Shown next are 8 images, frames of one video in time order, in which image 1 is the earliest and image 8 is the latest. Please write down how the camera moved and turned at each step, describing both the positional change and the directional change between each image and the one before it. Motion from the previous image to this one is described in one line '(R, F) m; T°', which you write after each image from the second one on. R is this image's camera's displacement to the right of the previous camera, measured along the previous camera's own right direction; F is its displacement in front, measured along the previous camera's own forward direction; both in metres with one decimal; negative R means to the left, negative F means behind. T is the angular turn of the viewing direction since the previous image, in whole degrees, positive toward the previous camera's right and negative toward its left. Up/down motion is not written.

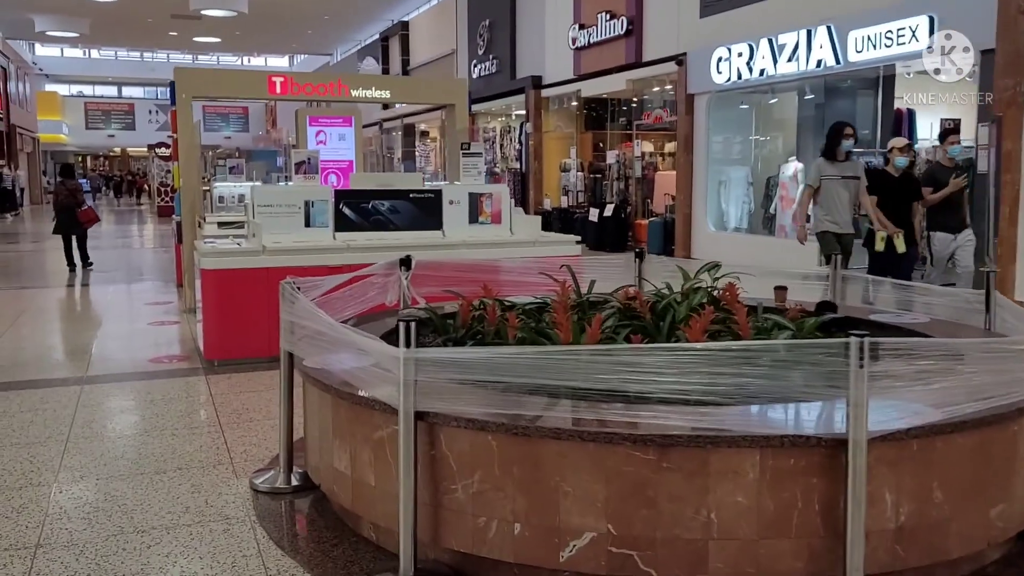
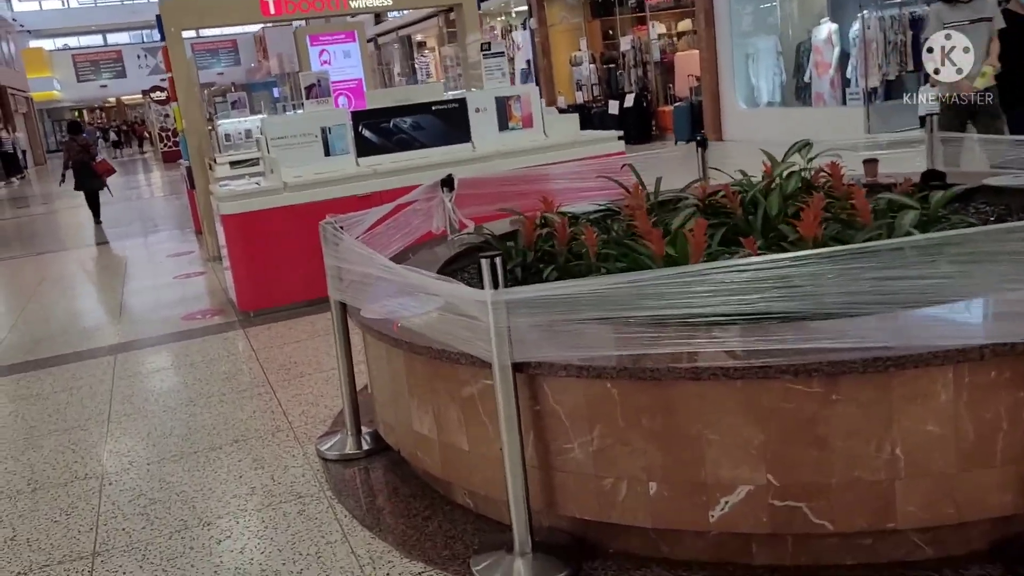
(-0.2, +0.5) m; -2°
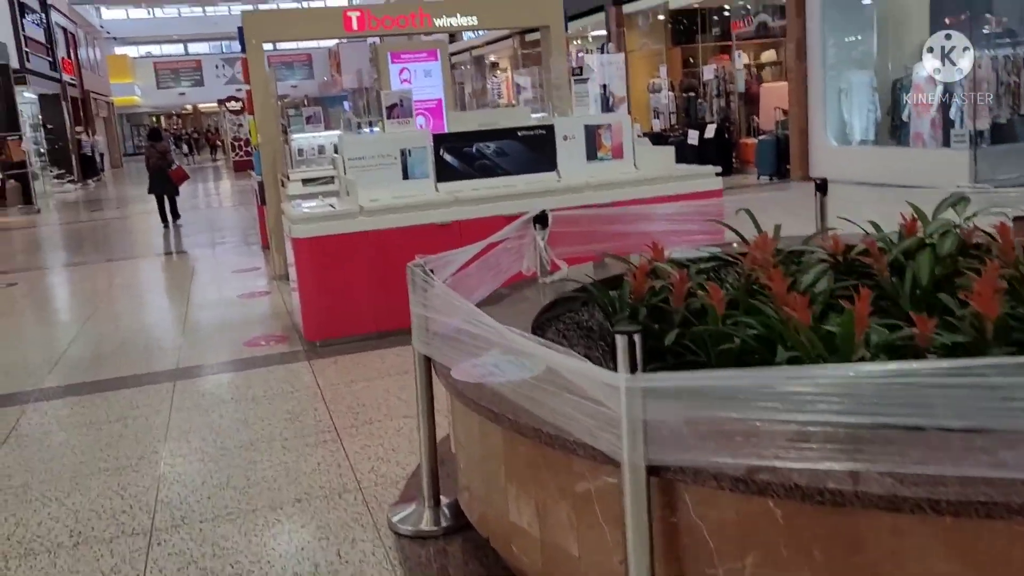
(-0.2, +0.4) m; -4°
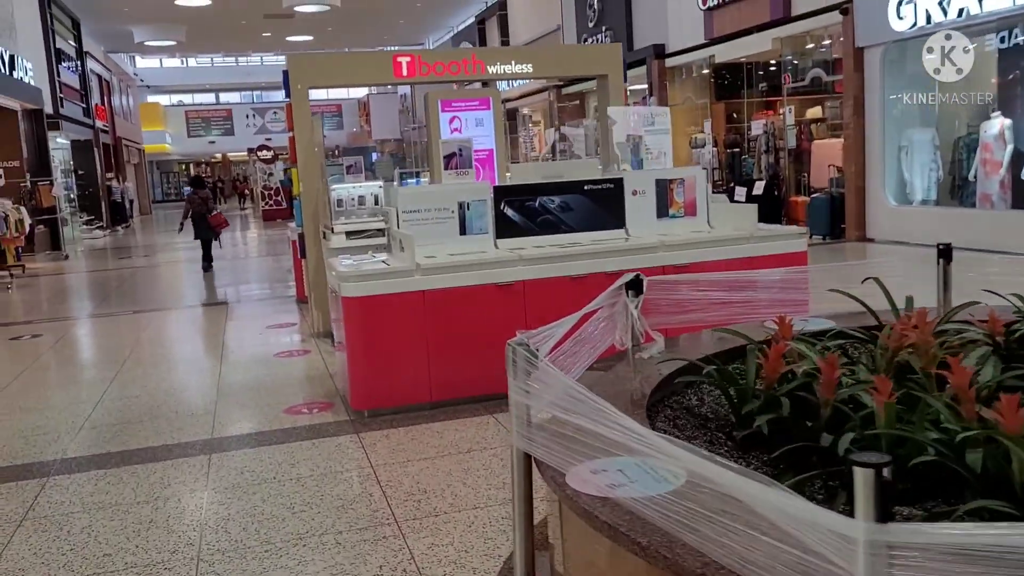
(-0.3, +0.5) m; -1°
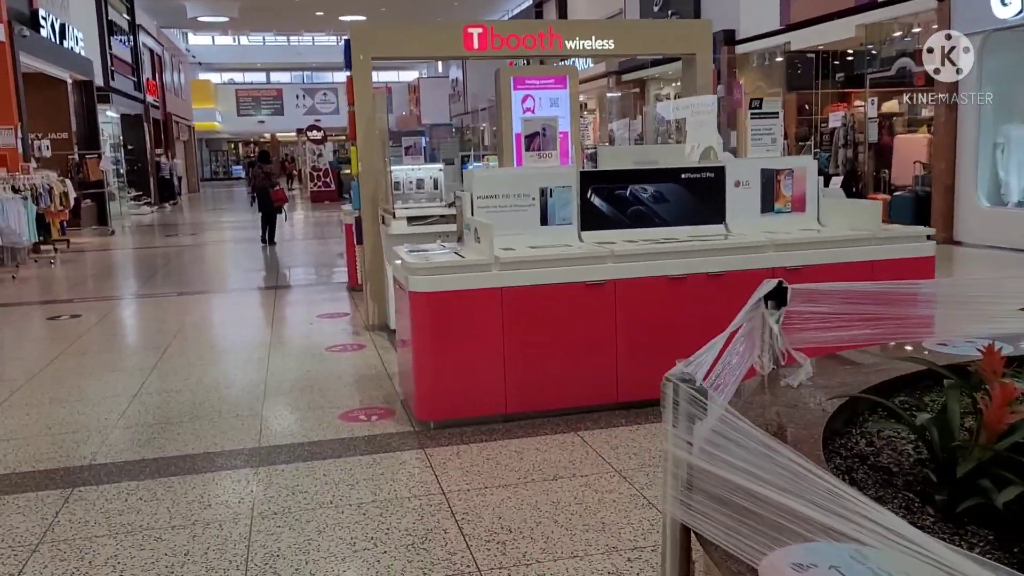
(-0.2, +0.6) m; -3°
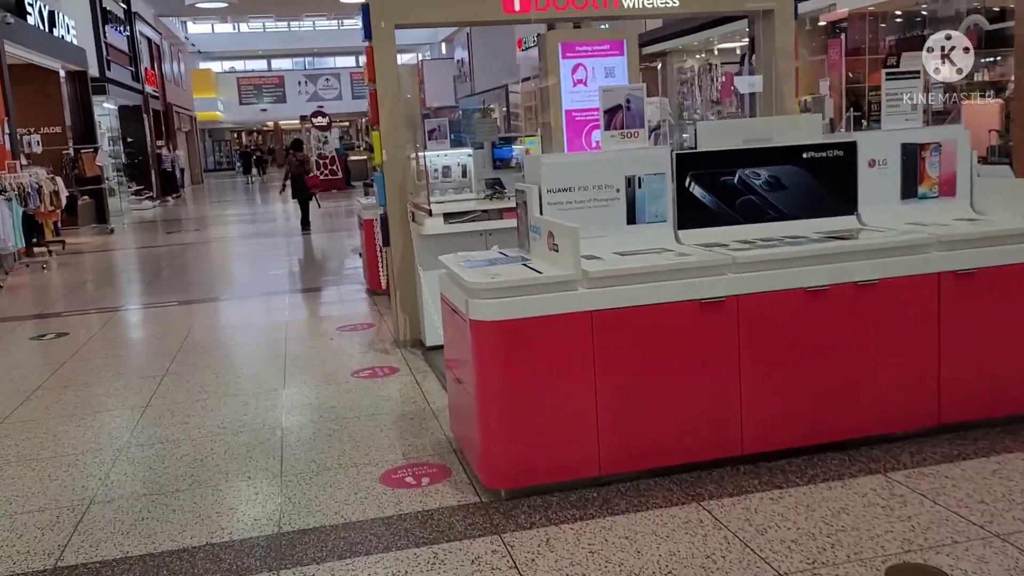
(-0.3, +1.0) m; -1°
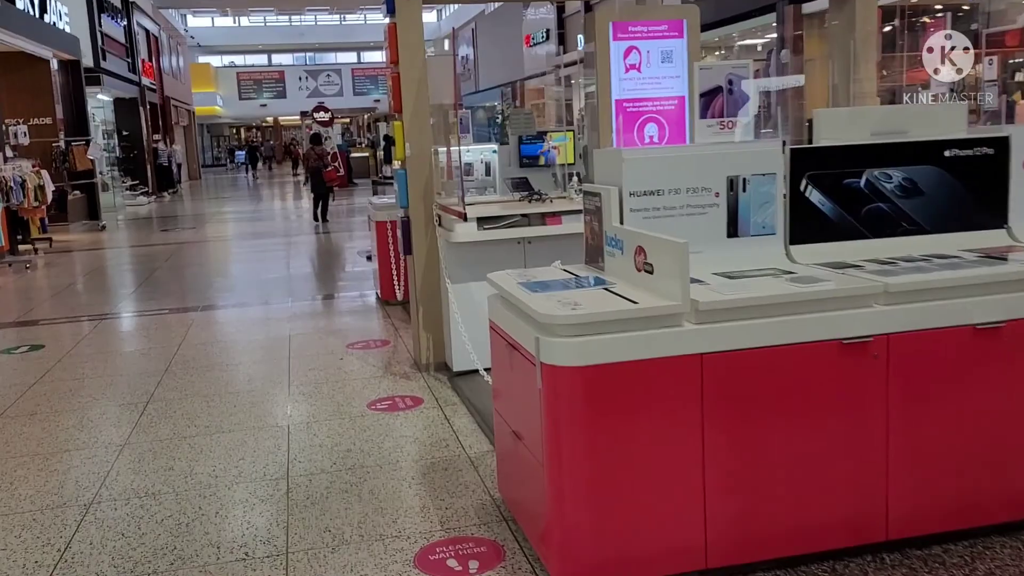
(-0.2, +0.8) m; 0°
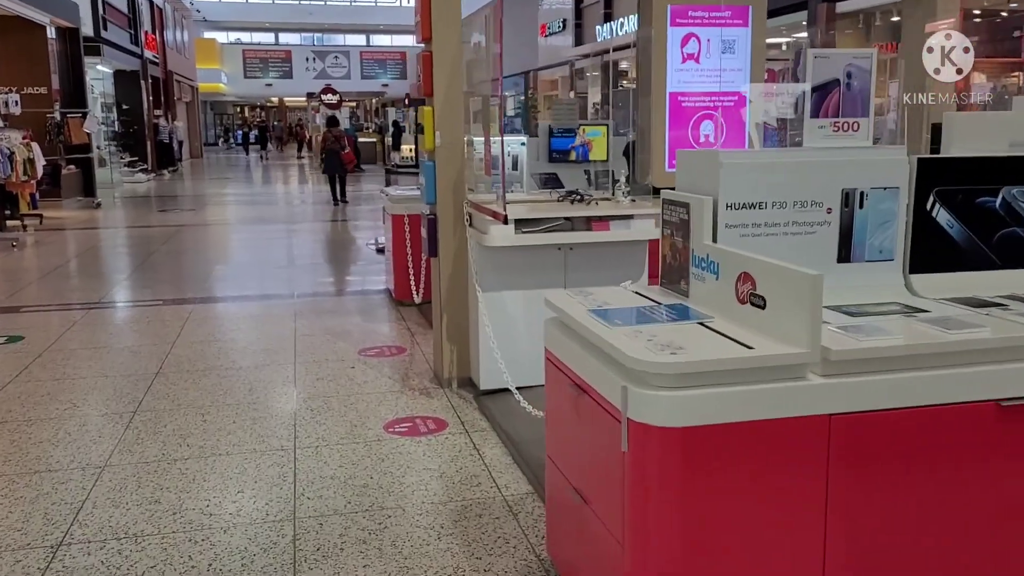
(-0.2, +0.5) m; 0°
